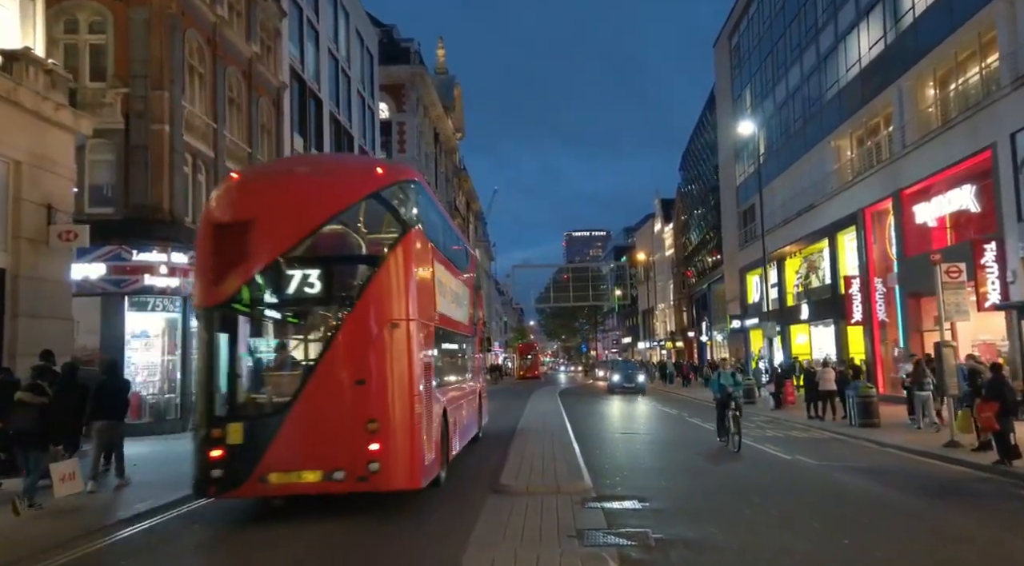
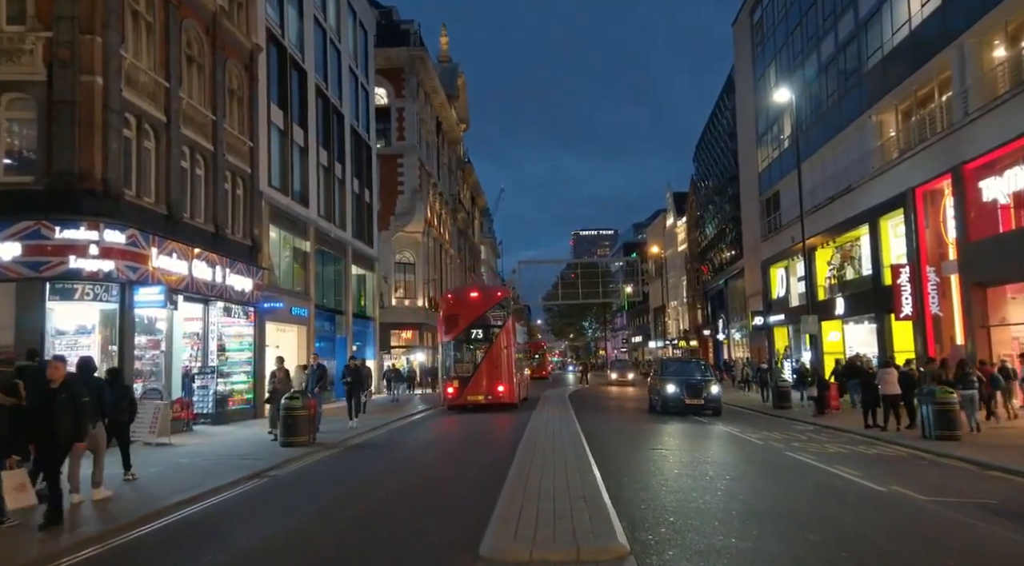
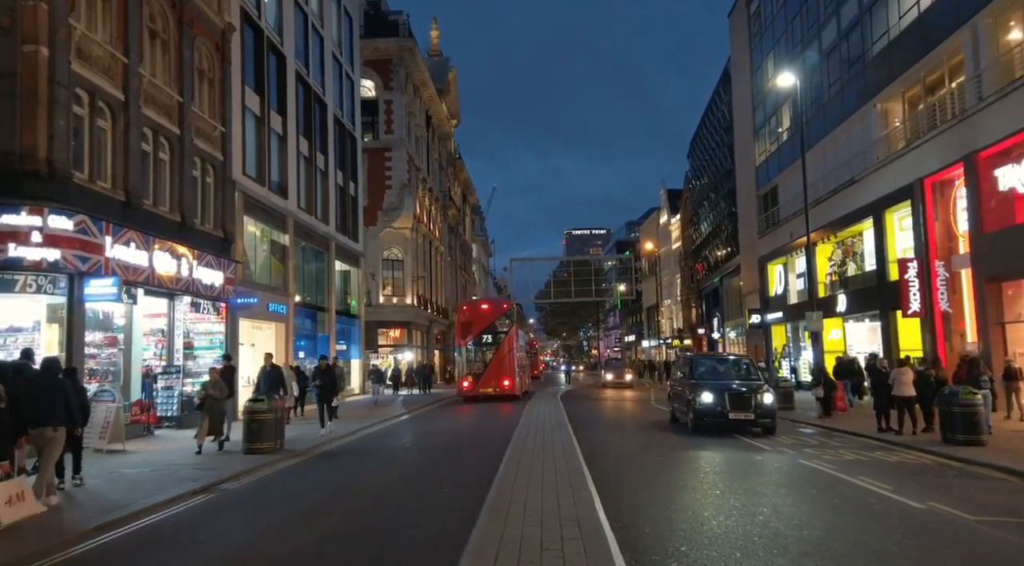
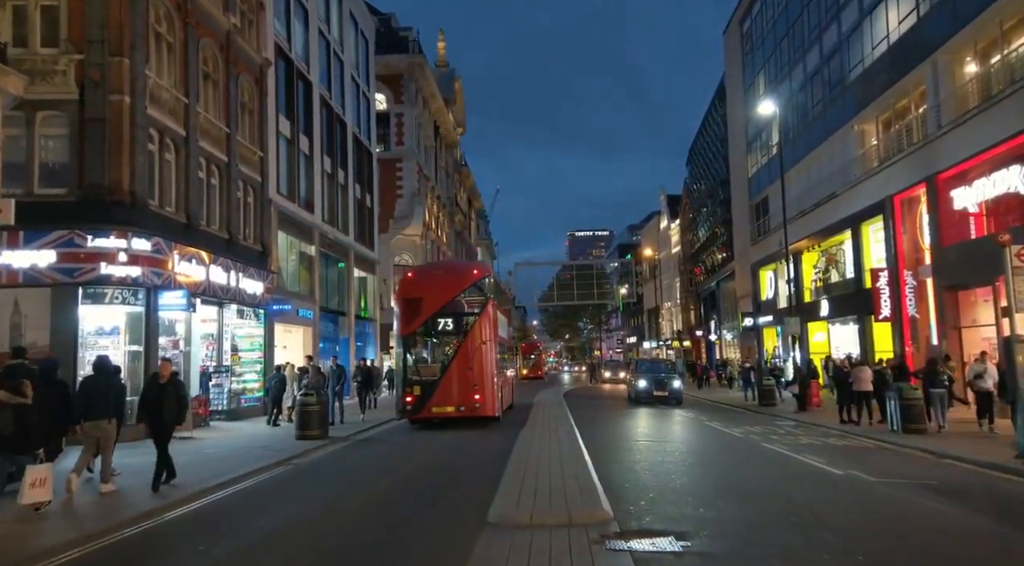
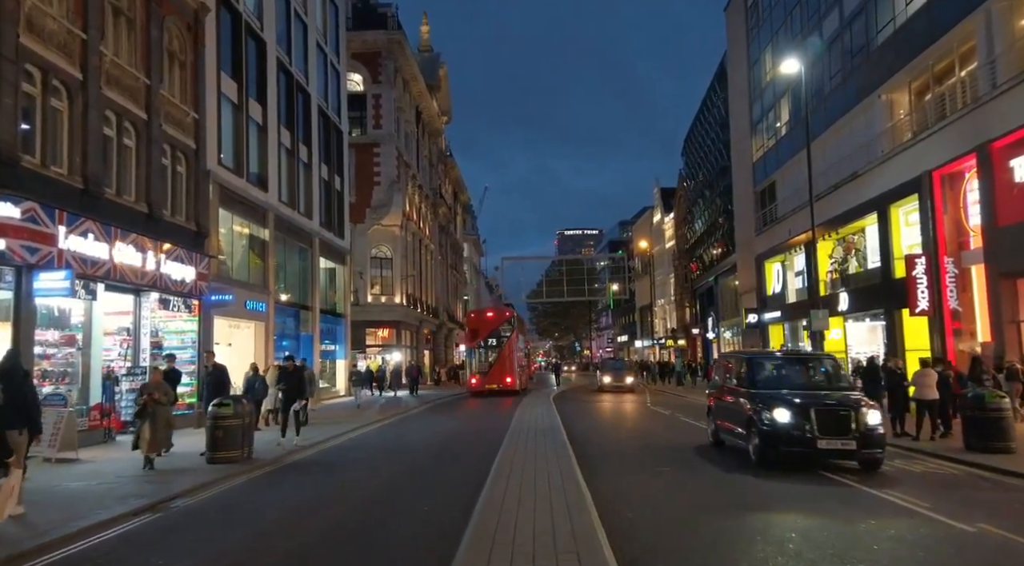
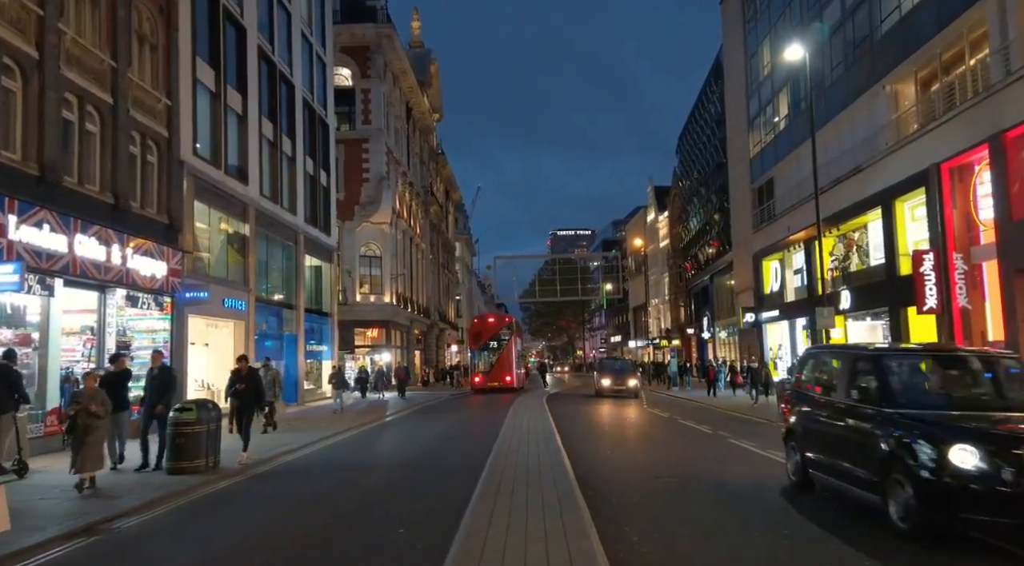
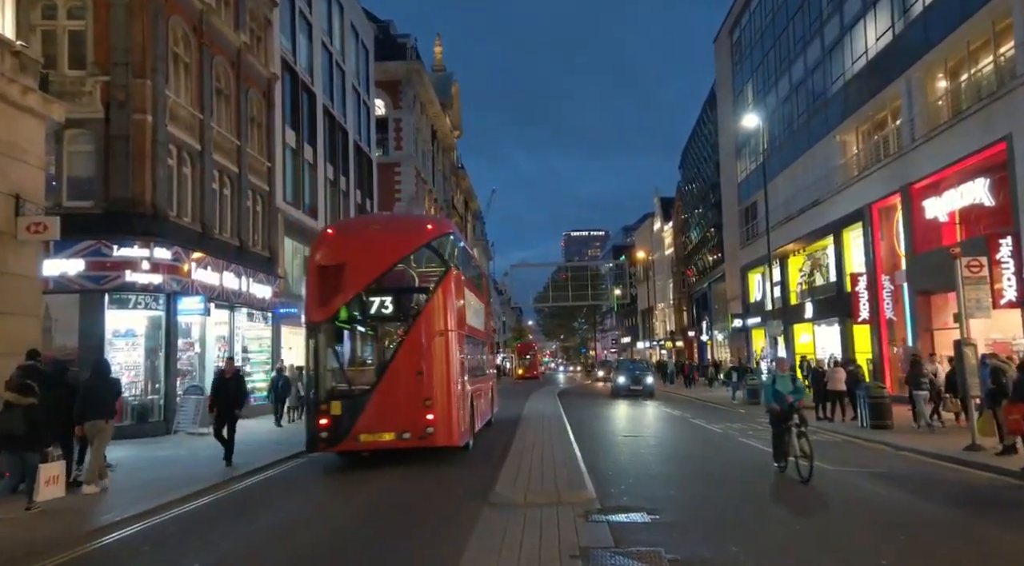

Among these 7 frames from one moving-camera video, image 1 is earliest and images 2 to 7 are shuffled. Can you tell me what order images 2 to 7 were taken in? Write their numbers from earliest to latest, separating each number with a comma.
7, 4, 2, 3, 5, 6
